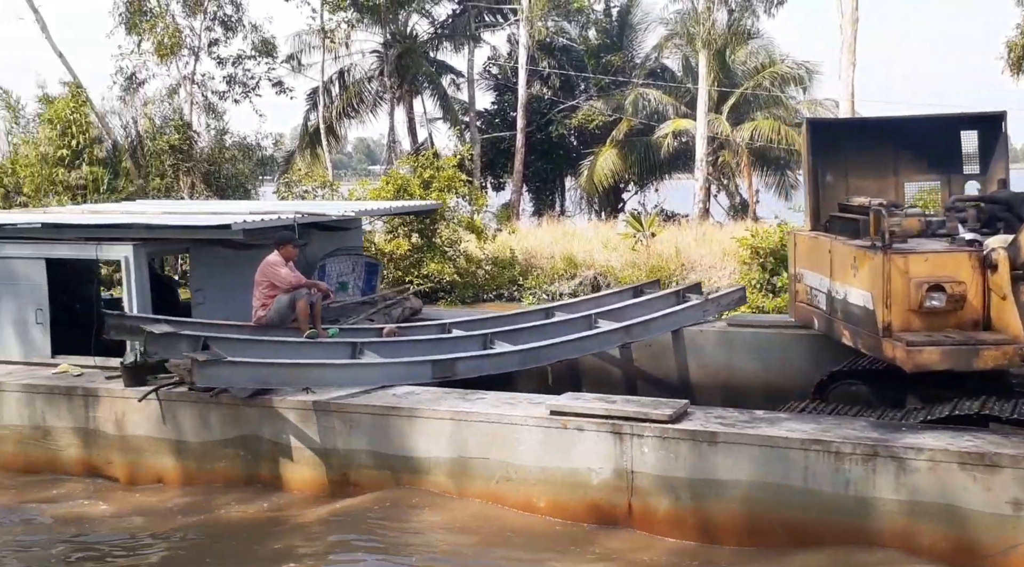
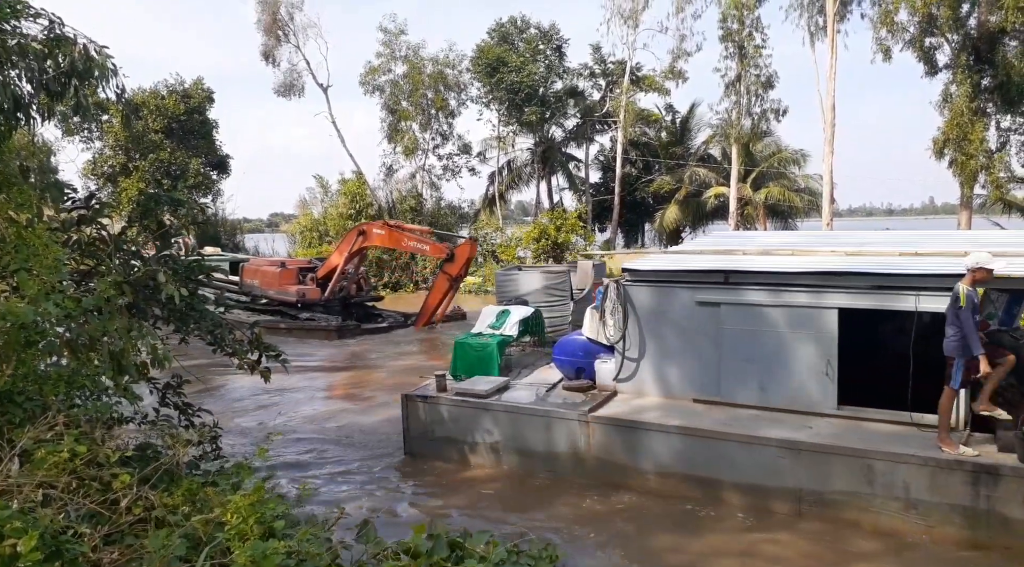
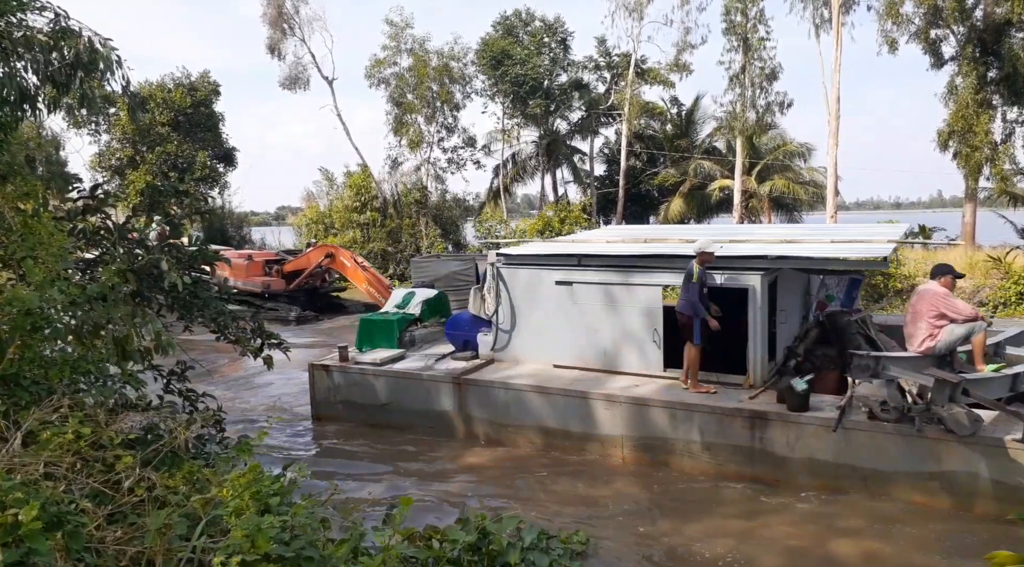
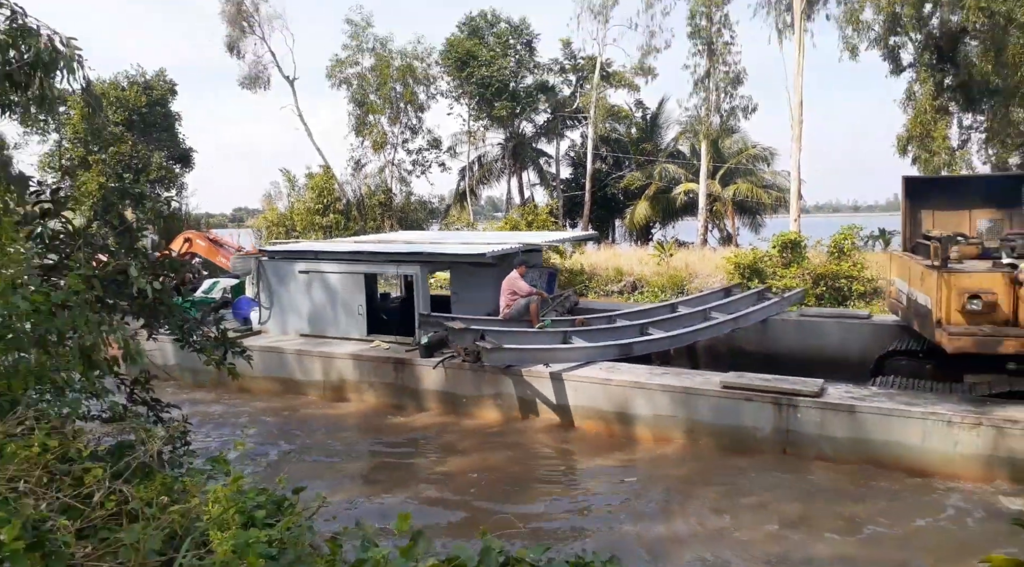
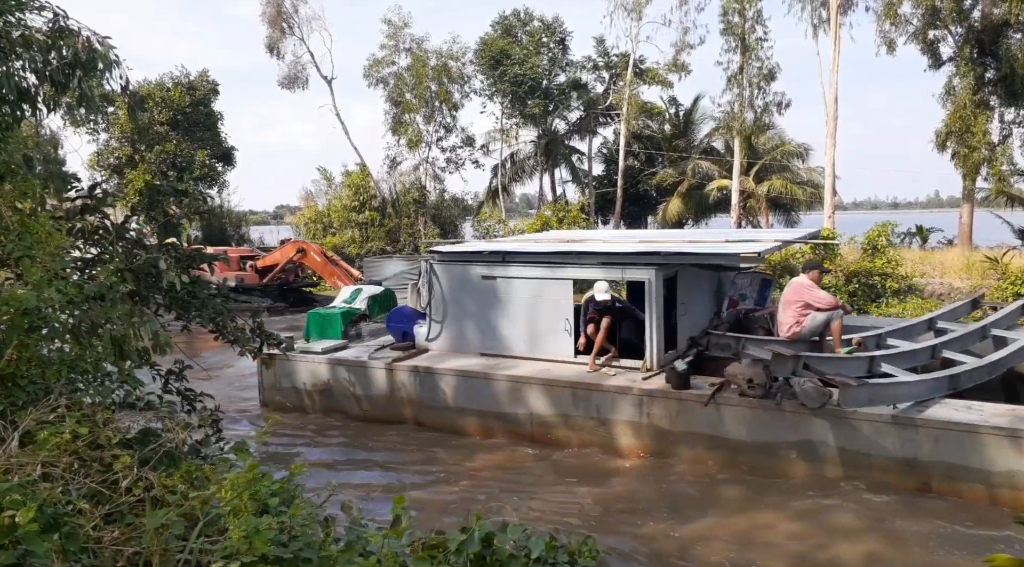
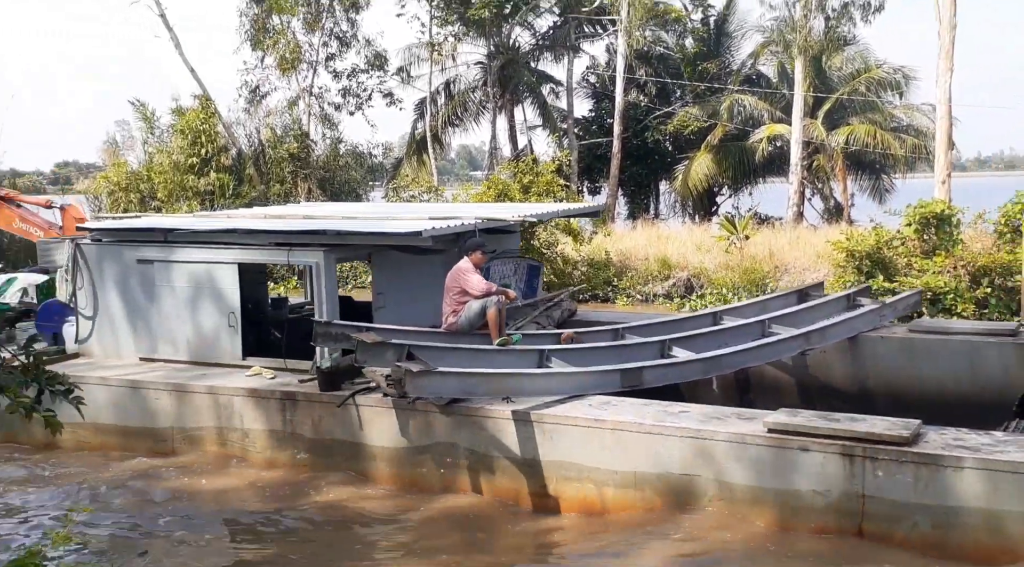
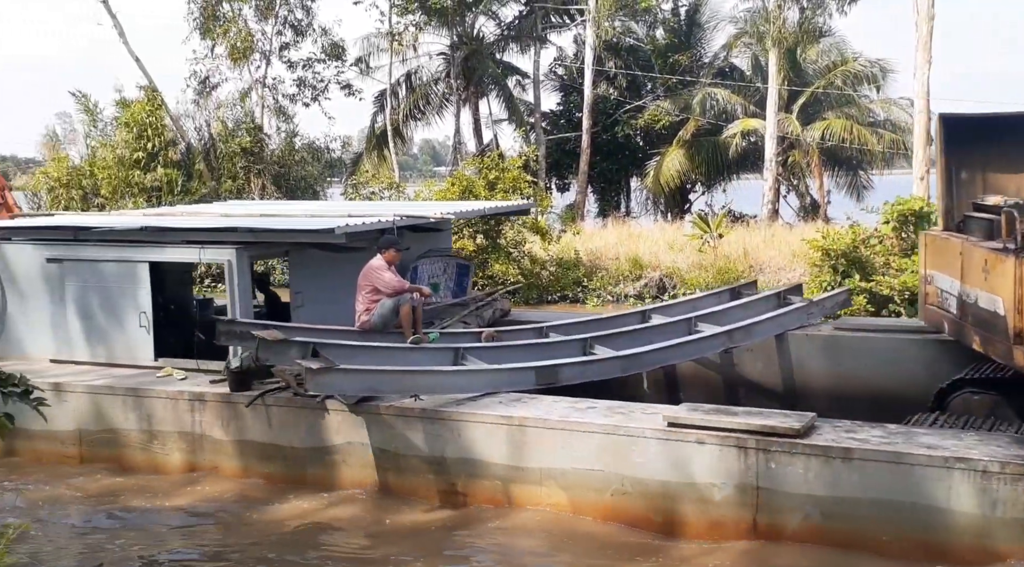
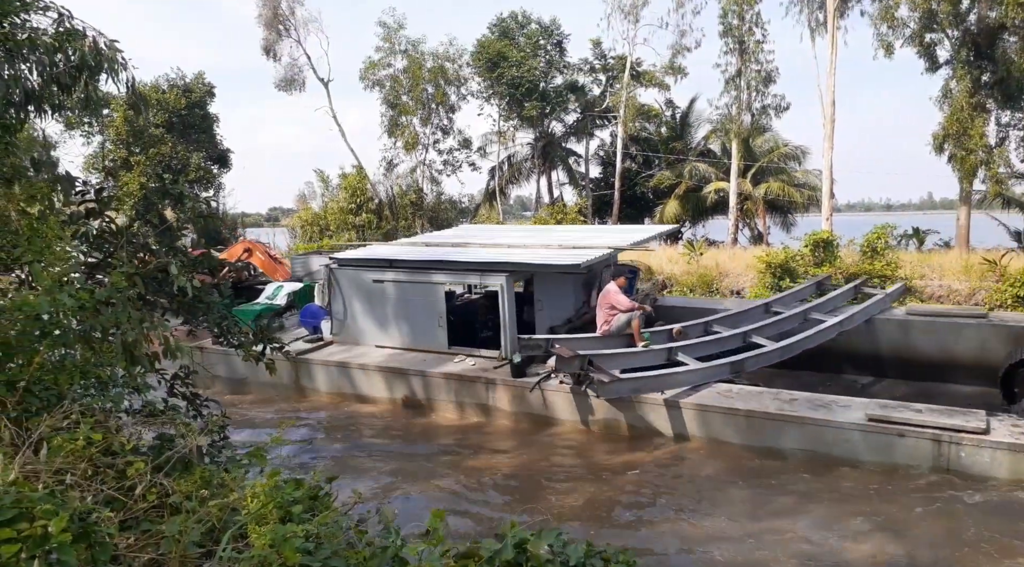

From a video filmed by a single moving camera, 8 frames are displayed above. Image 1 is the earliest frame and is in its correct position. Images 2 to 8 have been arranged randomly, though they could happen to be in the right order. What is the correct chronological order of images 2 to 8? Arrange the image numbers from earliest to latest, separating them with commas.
7, 6, 4, 8, 5, 3, 2
